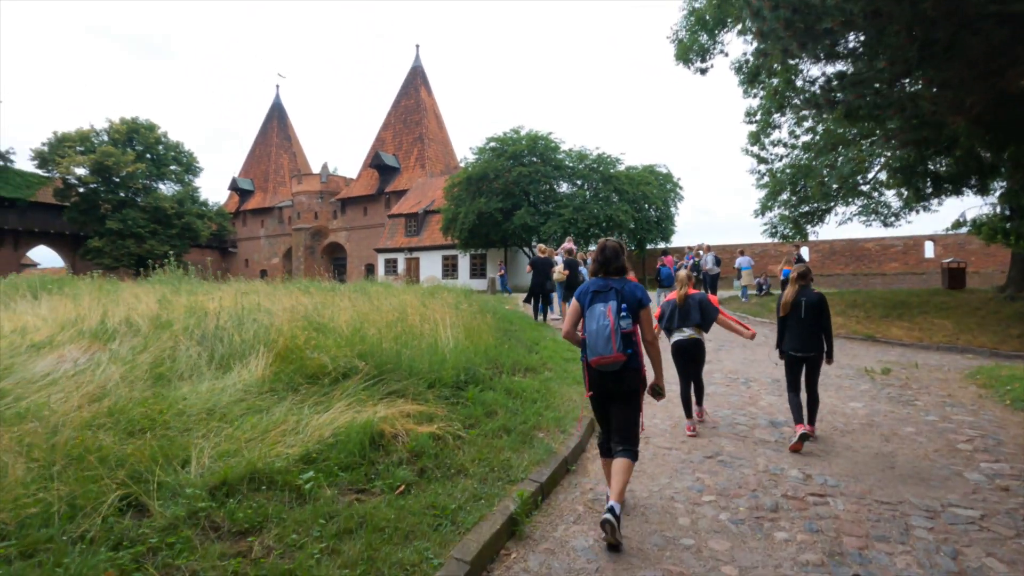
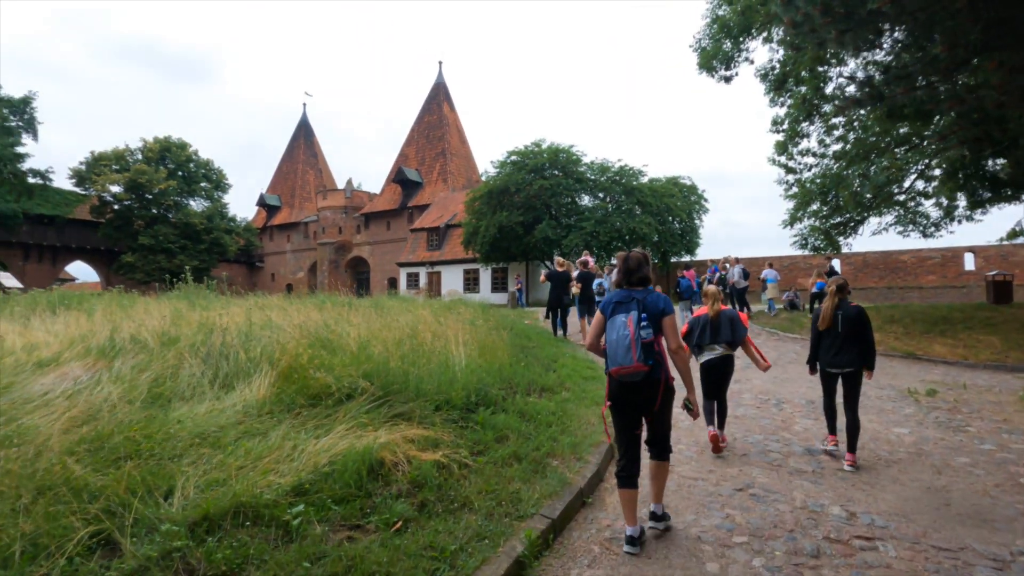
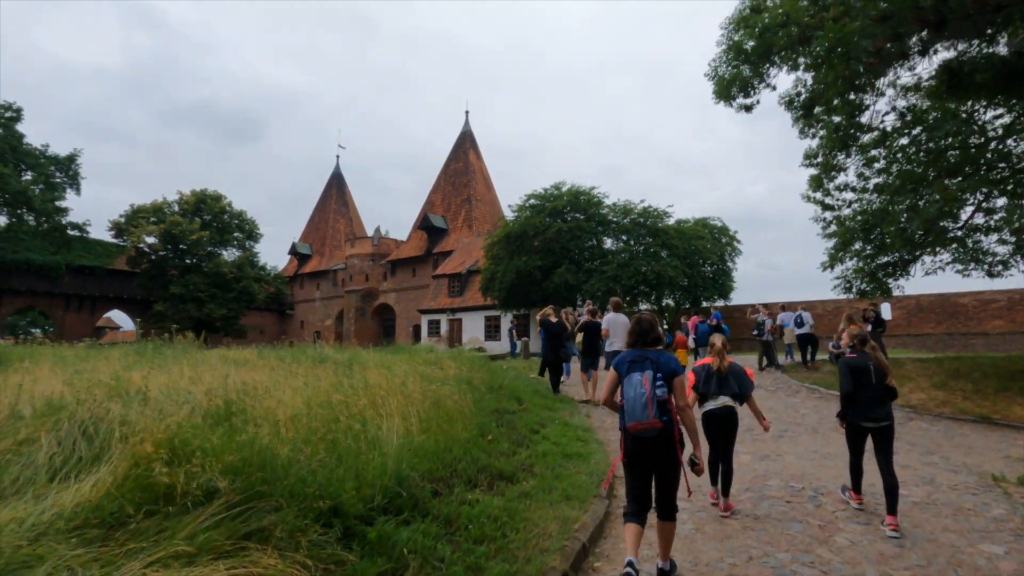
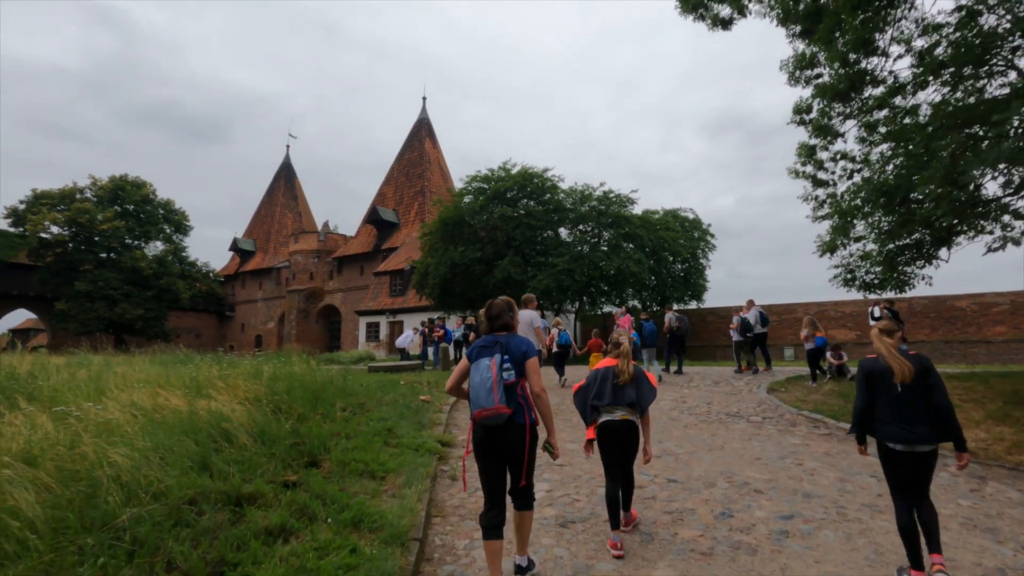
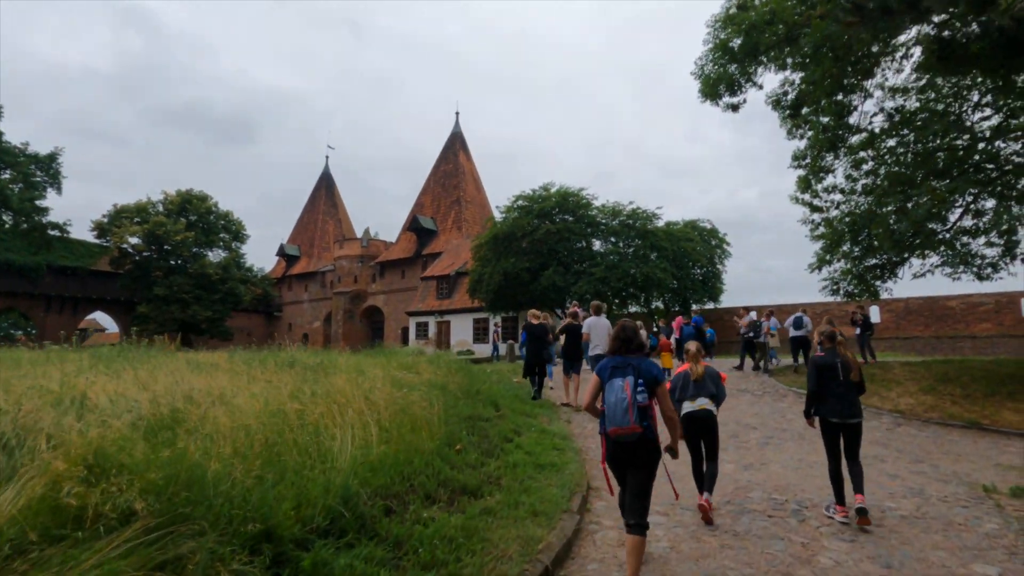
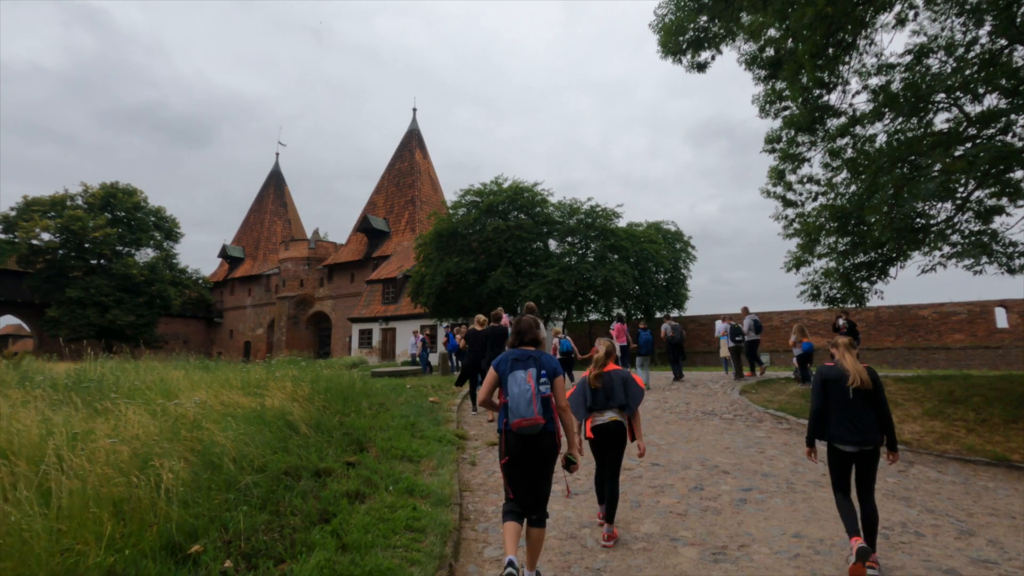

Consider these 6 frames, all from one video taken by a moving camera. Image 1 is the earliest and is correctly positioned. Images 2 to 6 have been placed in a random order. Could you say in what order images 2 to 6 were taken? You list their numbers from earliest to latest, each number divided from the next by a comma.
2, 3, 5, 6, 4
